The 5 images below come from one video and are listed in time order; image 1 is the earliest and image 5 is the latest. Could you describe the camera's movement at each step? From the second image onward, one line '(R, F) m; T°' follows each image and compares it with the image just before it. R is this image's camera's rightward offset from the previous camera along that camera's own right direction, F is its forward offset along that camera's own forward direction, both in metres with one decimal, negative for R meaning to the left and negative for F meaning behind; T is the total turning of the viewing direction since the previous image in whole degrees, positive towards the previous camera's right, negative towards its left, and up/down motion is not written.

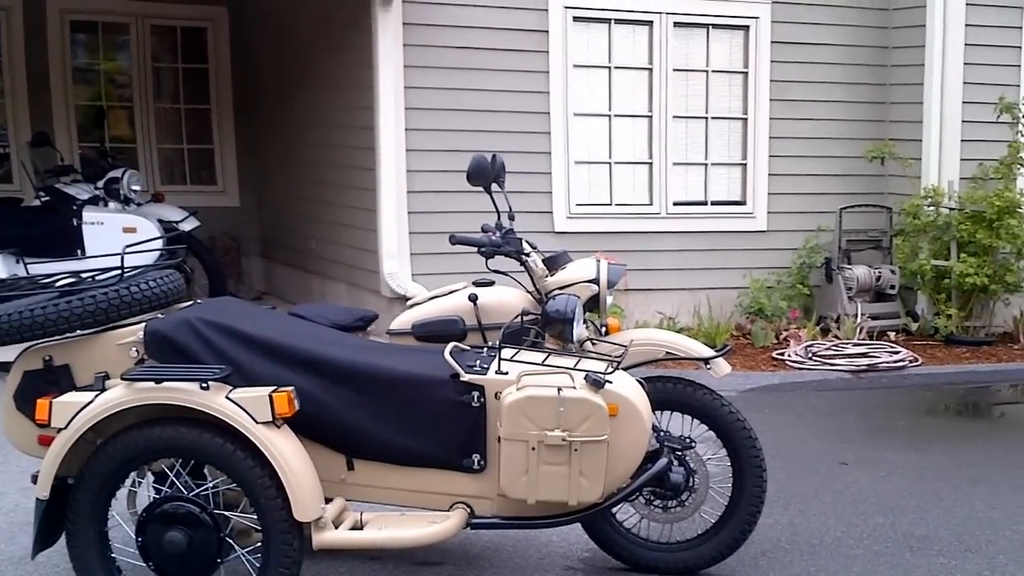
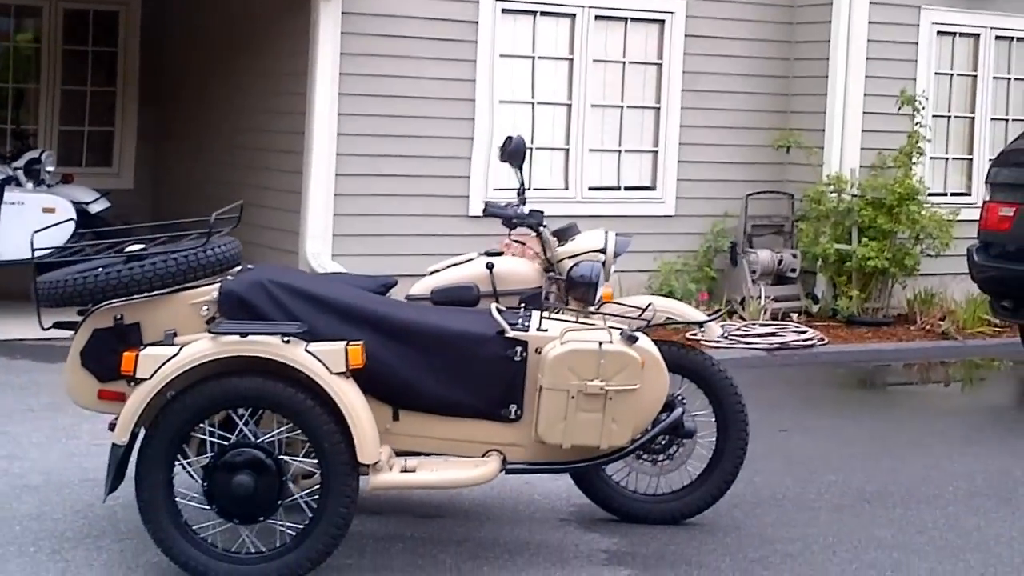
(-0.6, -0.4) m; +5°
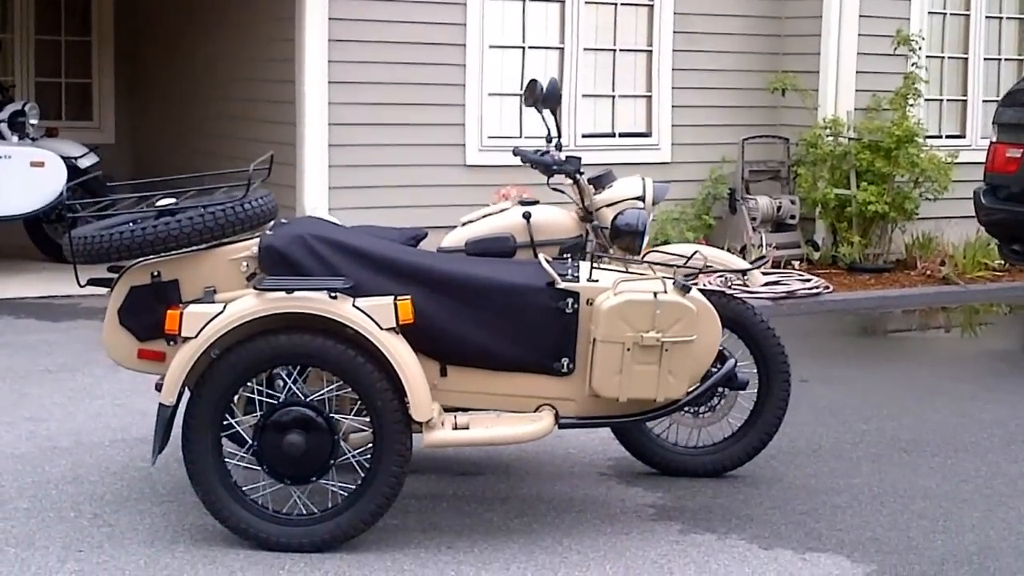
(-0.3, +0.2) m; +1°
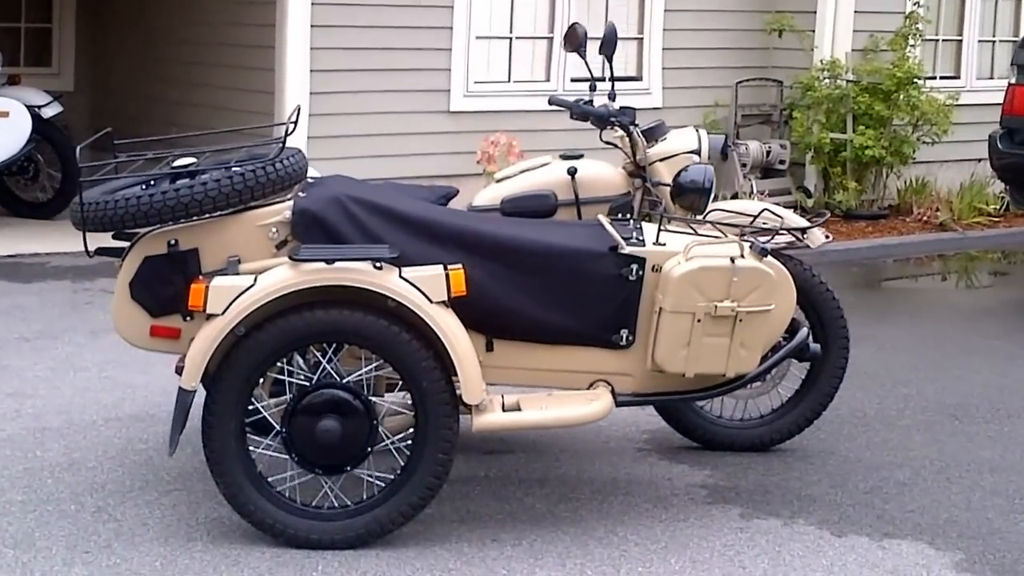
(-0.3, +0.5) m; +2°
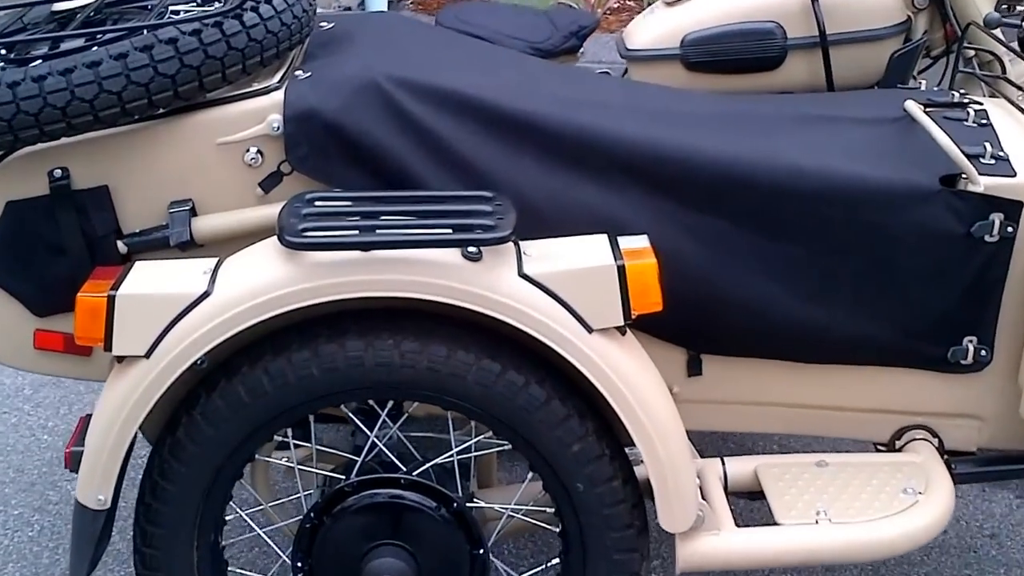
(-0.2, +2.4) m; -3°
